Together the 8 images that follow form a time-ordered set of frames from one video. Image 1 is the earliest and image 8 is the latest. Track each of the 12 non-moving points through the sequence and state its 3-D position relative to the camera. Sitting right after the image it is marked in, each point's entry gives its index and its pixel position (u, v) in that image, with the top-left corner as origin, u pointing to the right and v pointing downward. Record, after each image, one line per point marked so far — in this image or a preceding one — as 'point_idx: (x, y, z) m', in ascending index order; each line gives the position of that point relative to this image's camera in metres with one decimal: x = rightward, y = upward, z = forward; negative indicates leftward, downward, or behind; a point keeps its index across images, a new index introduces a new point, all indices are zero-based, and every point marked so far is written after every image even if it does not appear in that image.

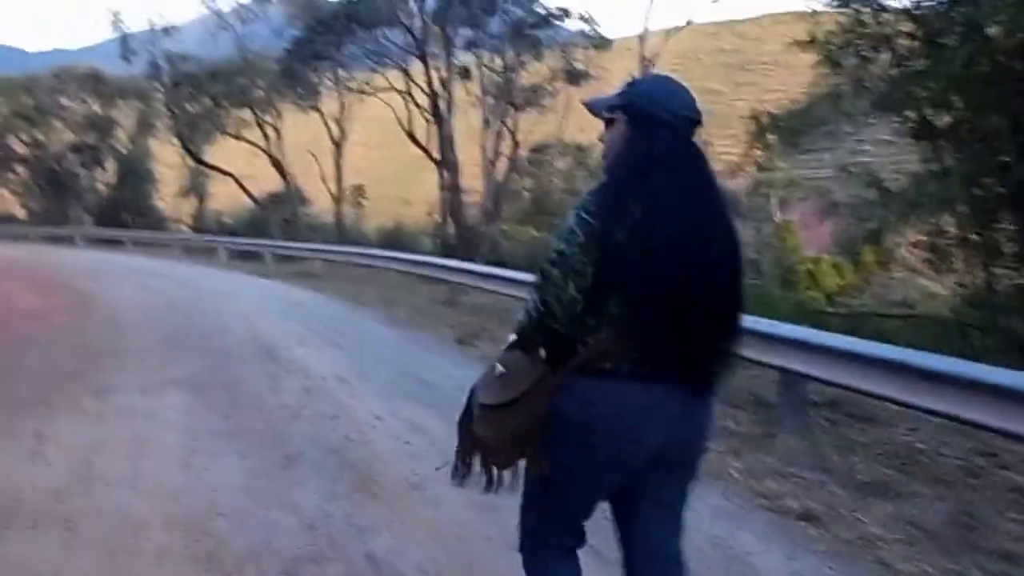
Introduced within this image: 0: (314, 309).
0: (-2.6, -0.3, +16.1) m
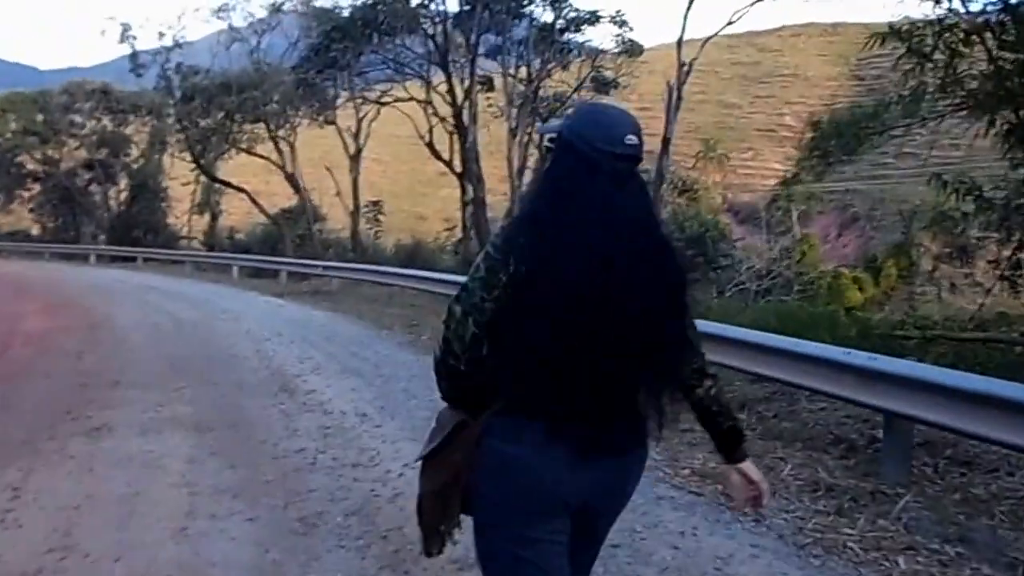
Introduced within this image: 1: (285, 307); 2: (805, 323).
0: (-2.2, -0.5, +15.0) m
1: (-3.7, -0.3, +20.0) m
2: (+2.9, -0.3, +12.3) m
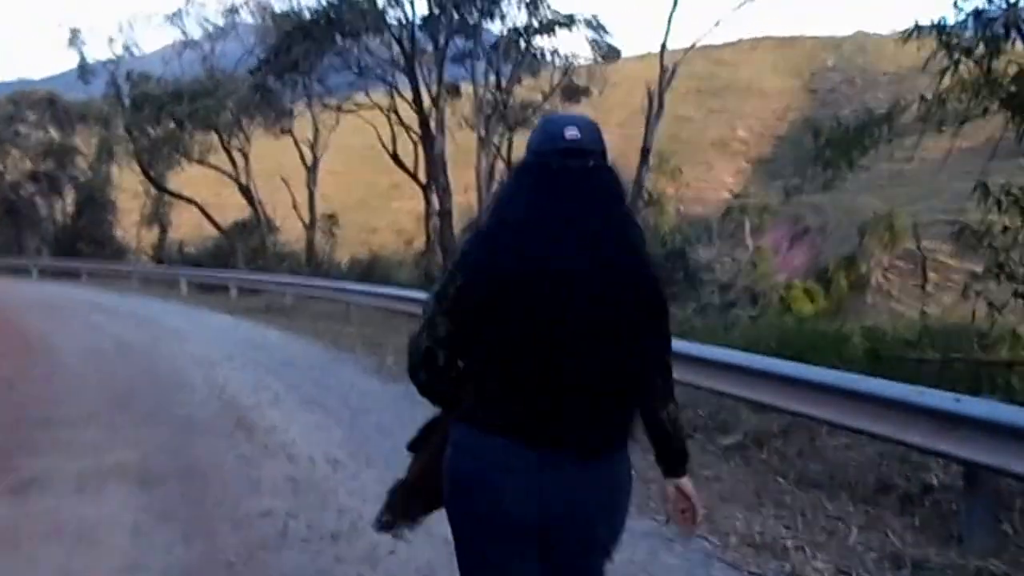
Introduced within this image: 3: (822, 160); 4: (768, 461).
0: (-2.4, -0.8, +13.8) m
1: (-4.1, -0.6, +18.7) m
2: (+2.8, -0.5, +11.3) m
3: (+2.7, +1.1, +11.0) m
4: (+1.7, -1.2, +8.2) m
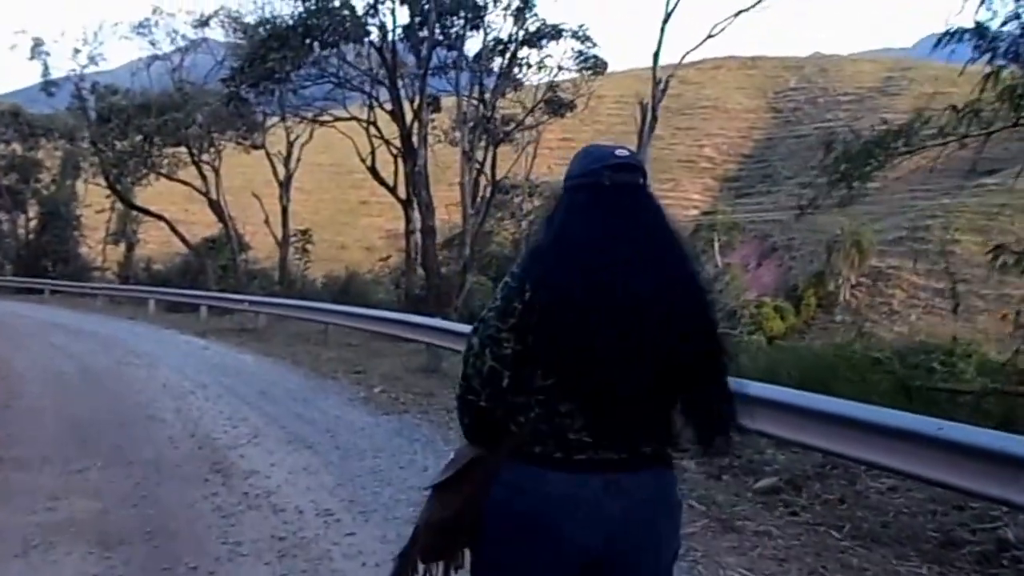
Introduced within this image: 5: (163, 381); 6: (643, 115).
0: (-2.5, -1.0, +12.8) m
1: (-4.3, -0.9, +17.7) m
2: (+2.8, -0.7, +10.5) m
3: (+2.7, +0.9, +10.2) m
4: (+1.8, -1.3, +7.4) m
5: (-3.7, -1.0, +13.3) m
6: (+1.9, +2.5, +17.7) m
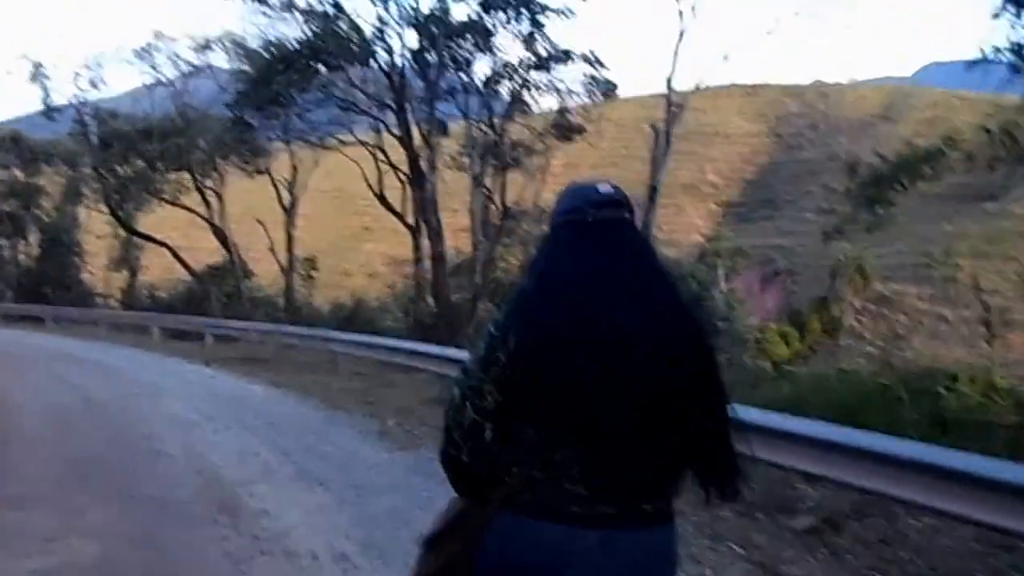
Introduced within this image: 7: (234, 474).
0: (-2.4, -1.3, +12.4) m
1: (-4.2, -1.3, +17.3) m
2: (+2.9, -0.9, +10.1) m
3: (+2.8, +0.7, +9.8) m
4: (+1.9, -1.5, +7.0) m
5: (-3.6, -1.3, +12.9) m
6: (+2.0, +2.1, +17.4) m
7: (-2.0, -1.3, +8.9) m
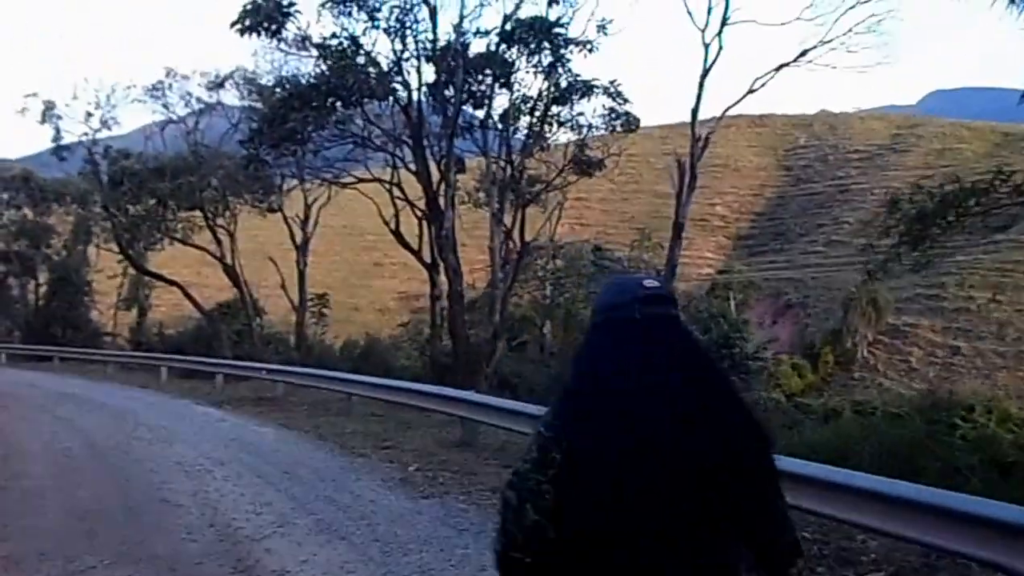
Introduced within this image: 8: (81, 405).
0: (-2.1, -1.7, +11.9) m
1: (-3.9, -1.8, +16.8) m
2: (+3.1, -1.2, +9.5) m
3: (+3.1, +0.4, +9.3) m
4: (+2.2, -1.7, +6.4) m
5: (-3.3, -1.7, +12.4) m
6: (+2.3, +1.6, +16.9) m
7: (-1.8, -1.6, +8.3) m
8: (-6.9, -1.9, +19.8) m
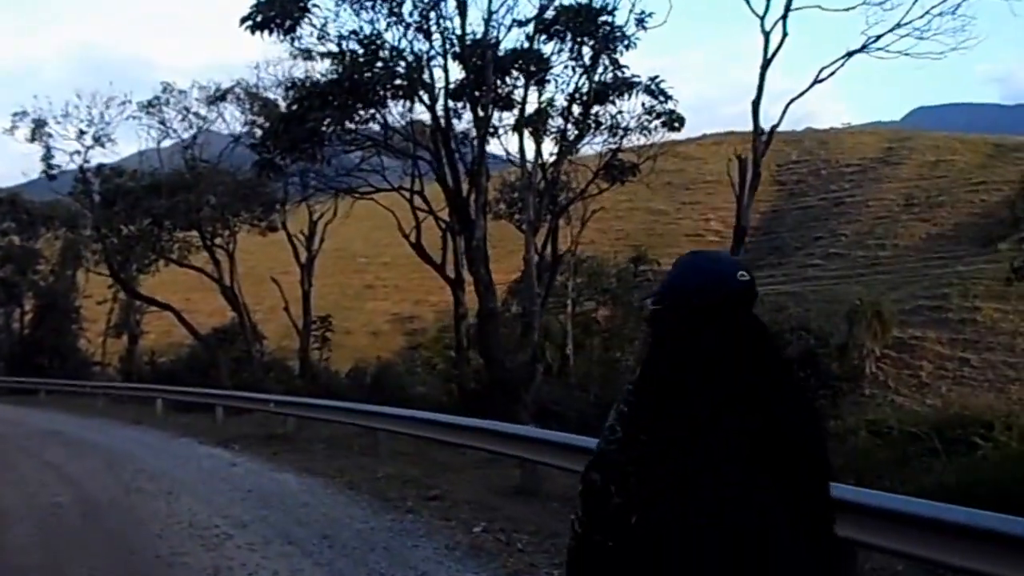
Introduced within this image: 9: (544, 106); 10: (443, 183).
0: (-1.5, -1.9, +9.9) m
1: (-3.3, -2.1, +14.8) m
2: (+3.8, -1.3, +7.6) m
3: (+3.7, +0.4, +7.4) m
4: (+2.8, -1.7, +4.5) m
5: (-2.7, -1.9, +10.4) m
6: (+2.8, +1.4, +15.0) m
7: (-1.1, -1.7, +6.3) m
8: (-6.3, -2.3, +17.8) m
9: (+0.5, +2.8, +18.6) m
10: (-1.0, +1.6, +18.4) m
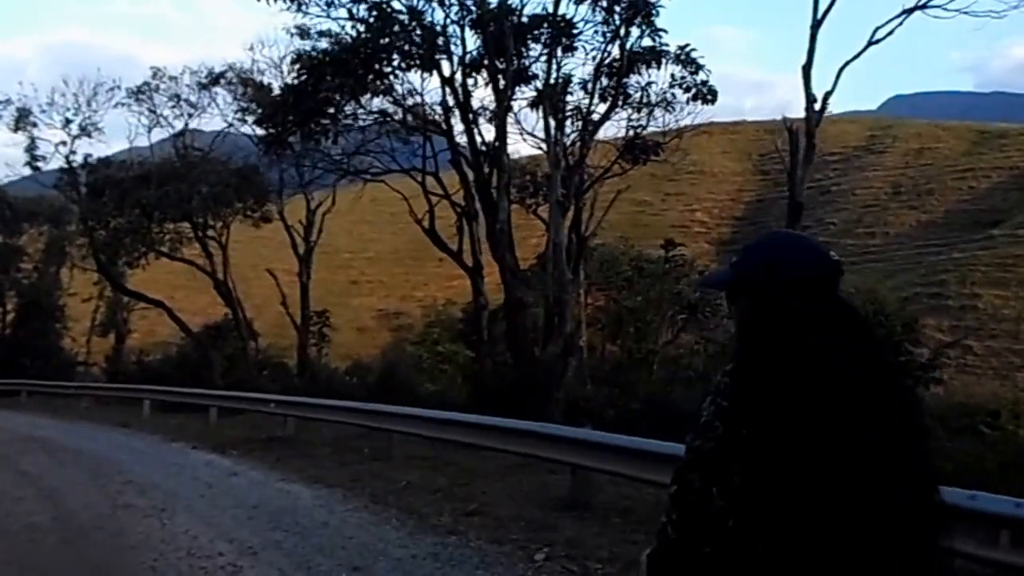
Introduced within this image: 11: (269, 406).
0: (-1.1, -1.8, +8.5) m
1: (-2.9, -2.0, +13.3) m
2: (+4.2, -1.1, +6.2) m
3: (+4.1, +0.5, +6.0) m
4: (+3.3, -1.6, +3.0) m
5: (-2.3, -1.9, +8.9) m
6: (+3.1, +1.6, +13.6) m
7: (-0.6, -1.7, +4.9) m
8: (-6.0, -2.2, +16.2) m
9: (+0.7, +2.9, +17.1) m
10: (-0.7, +1.7, +16.9) m
11: (-3.9, -1.8, +19.5) m
